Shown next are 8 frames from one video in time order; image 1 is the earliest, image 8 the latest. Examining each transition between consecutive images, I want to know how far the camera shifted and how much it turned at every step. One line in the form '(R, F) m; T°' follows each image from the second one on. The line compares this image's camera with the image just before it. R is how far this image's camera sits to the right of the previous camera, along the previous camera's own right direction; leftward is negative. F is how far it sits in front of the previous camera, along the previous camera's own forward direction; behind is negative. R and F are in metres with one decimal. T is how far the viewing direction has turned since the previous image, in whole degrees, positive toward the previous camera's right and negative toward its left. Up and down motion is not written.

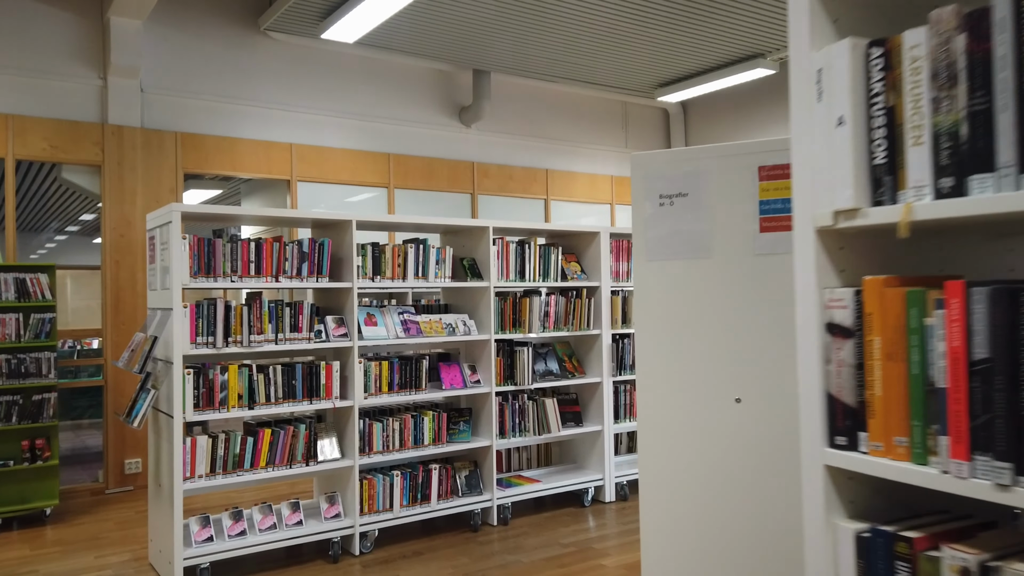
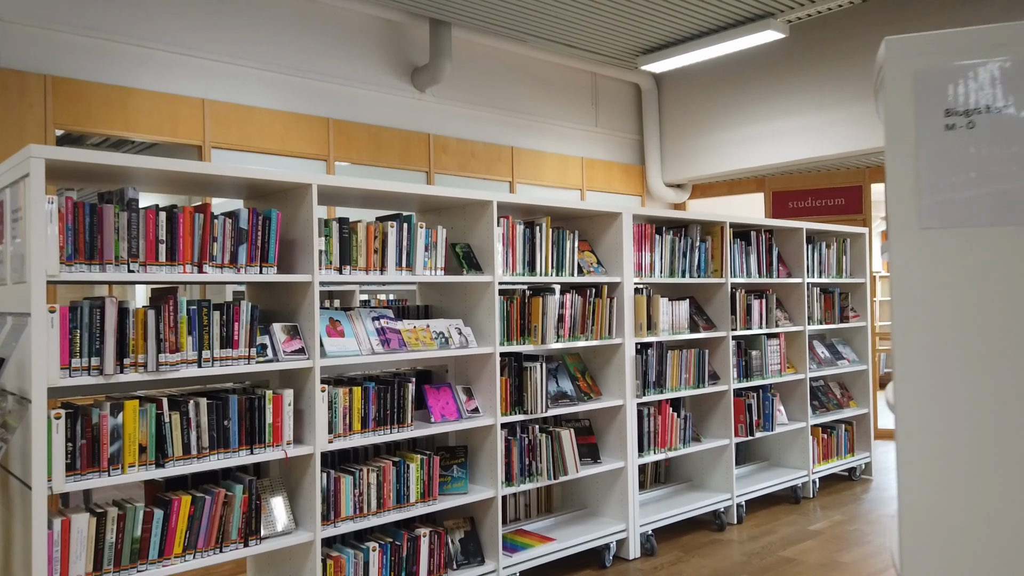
(-0.5, +1.2) m; +7°
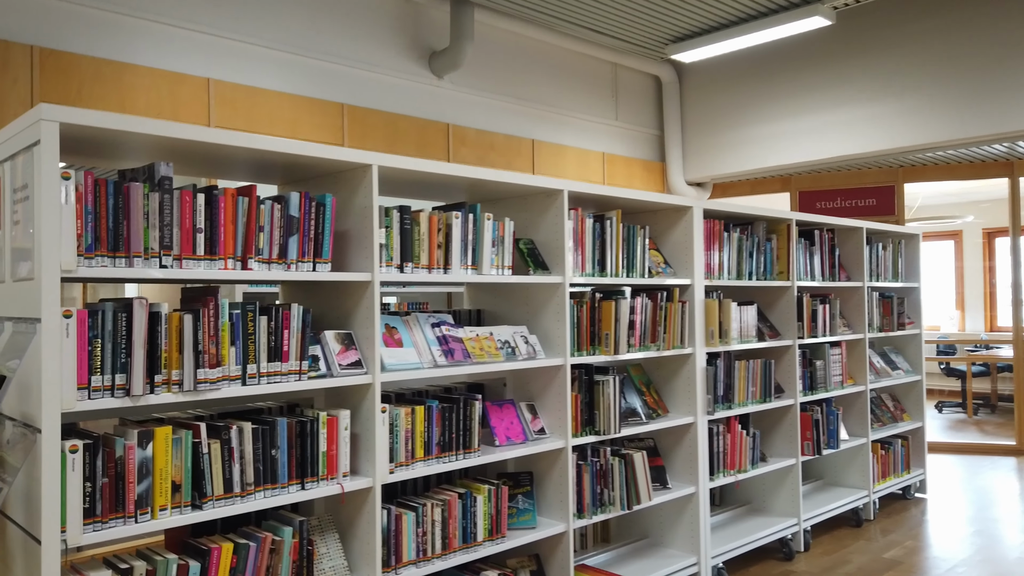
(-0.4, +0.5) m; +2°
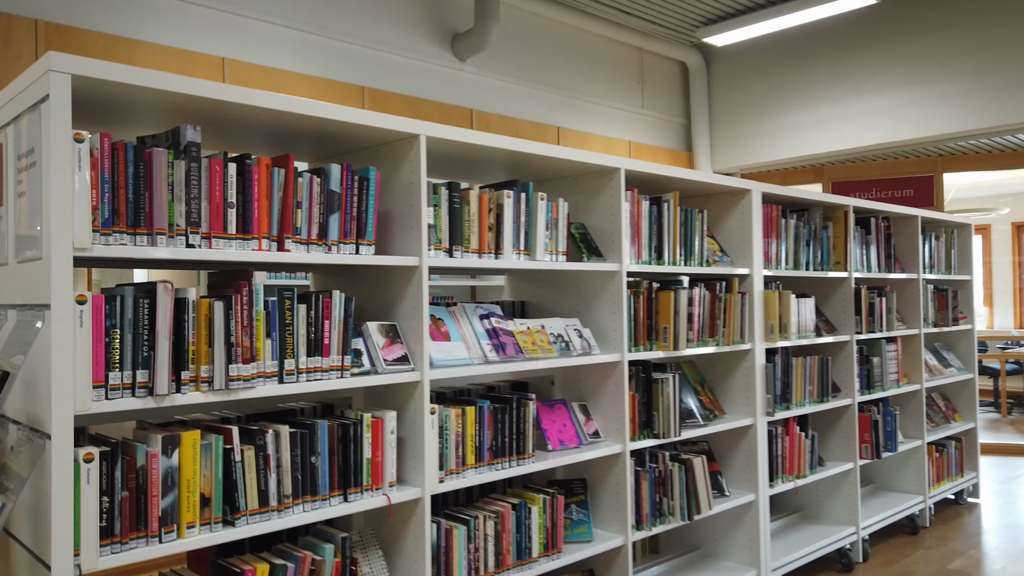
(-0.2, +0.3) m; 0°
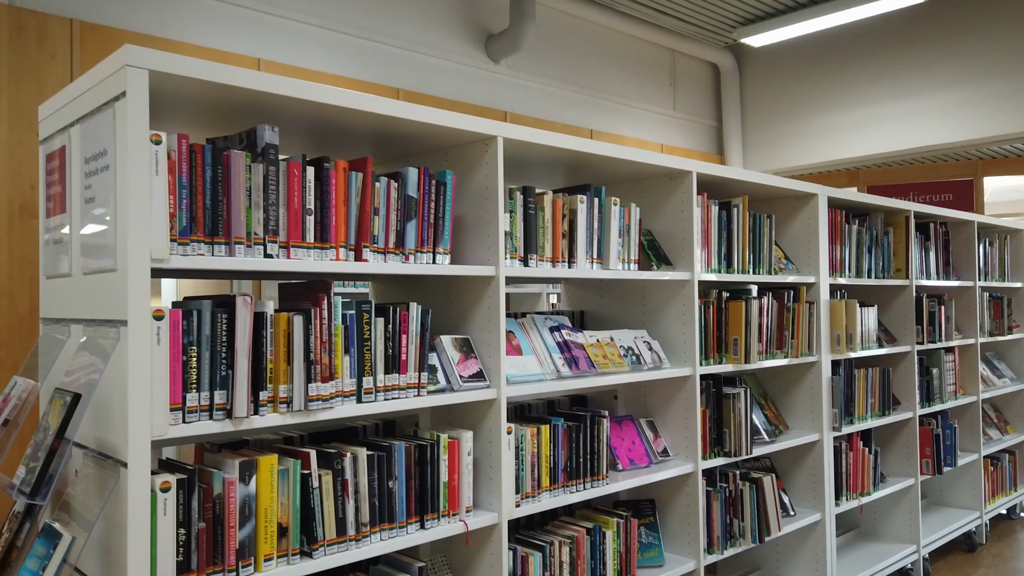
(-0.2, +0.1) m; 0°
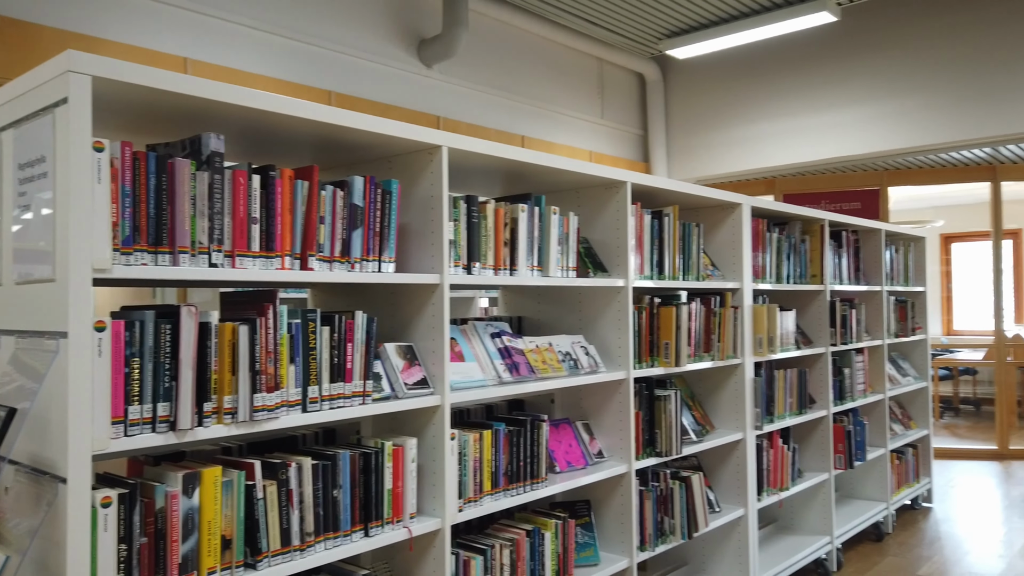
(-0.1, 0.0) m; +6°
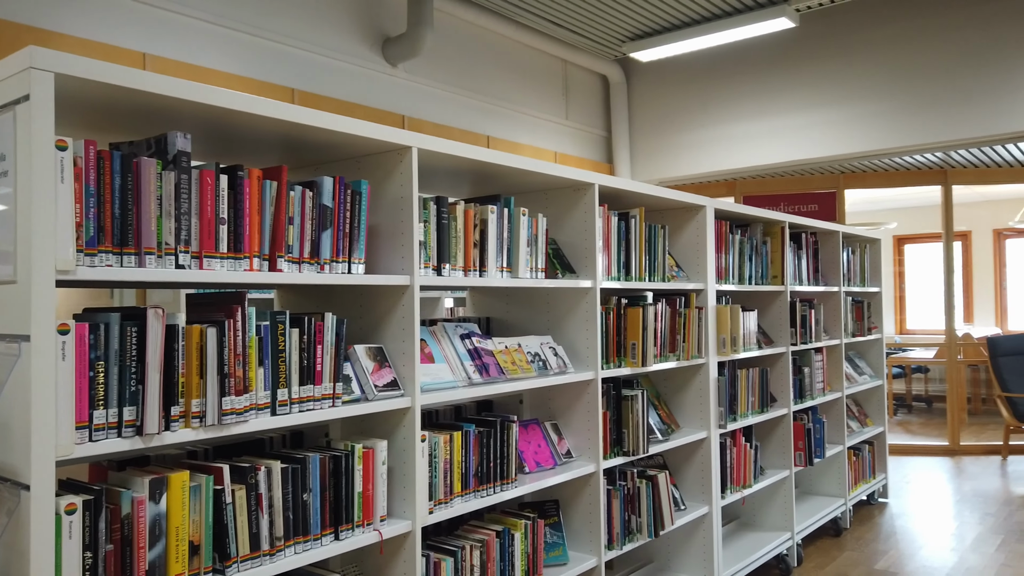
(0.0, 0.0) m; +3°
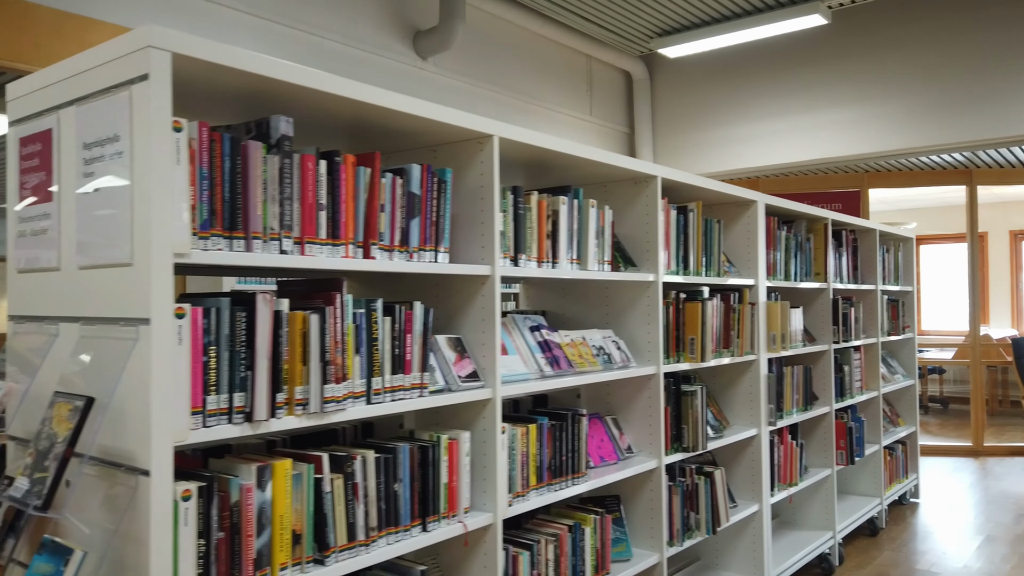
(-0.2, 0.0) m; 0°
